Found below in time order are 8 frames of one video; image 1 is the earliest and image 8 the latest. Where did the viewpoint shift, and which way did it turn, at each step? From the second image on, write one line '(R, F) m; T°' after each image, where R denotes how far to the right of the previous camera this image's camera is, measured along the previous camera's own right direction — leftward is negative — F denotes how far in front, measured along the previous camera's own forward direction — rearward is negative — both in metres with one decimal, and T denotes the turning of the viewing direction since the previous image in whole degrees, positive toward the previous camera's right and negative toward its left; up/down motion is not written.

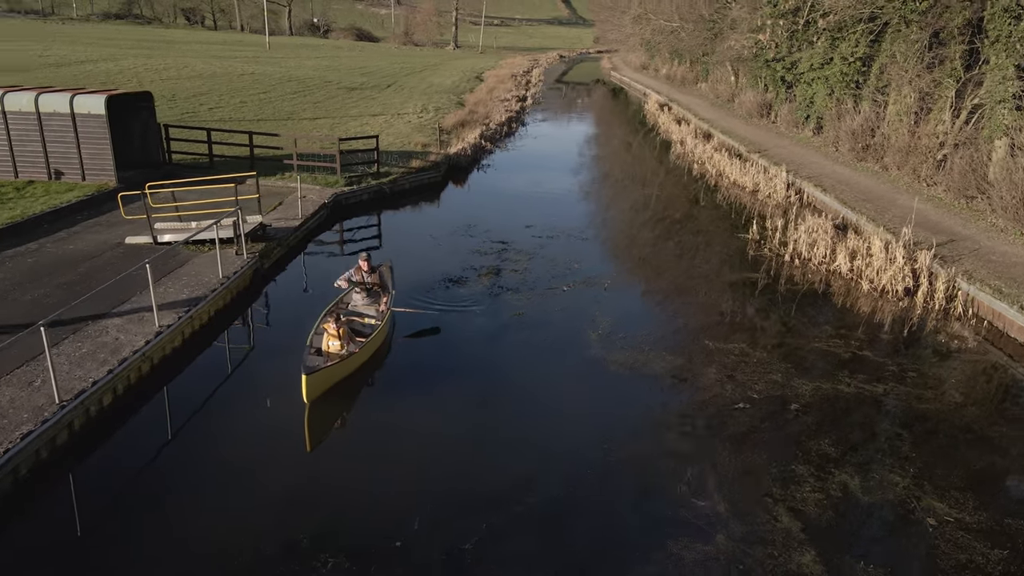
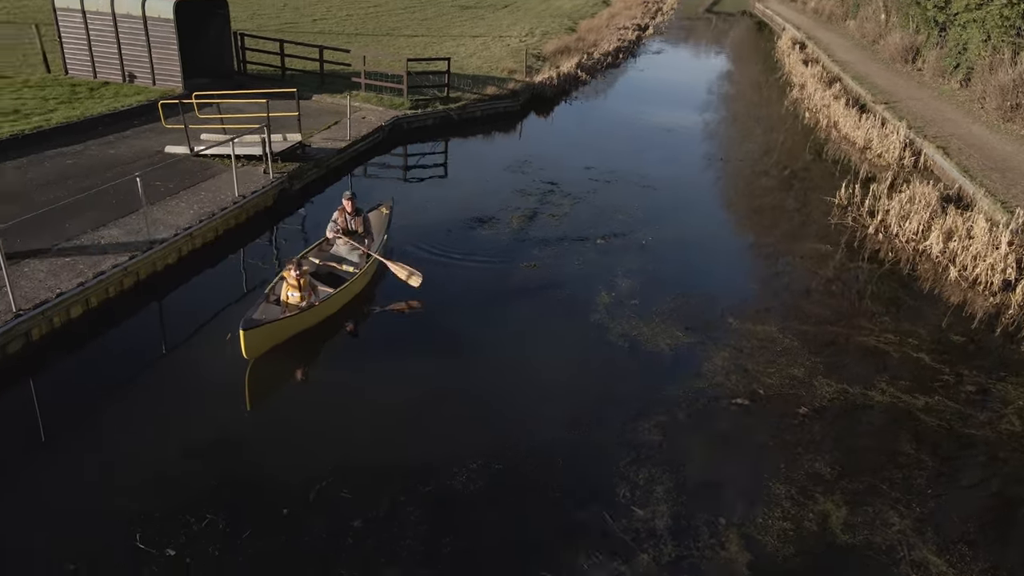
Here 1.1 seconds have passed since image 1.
(+1.8, +1.2) m; -9°
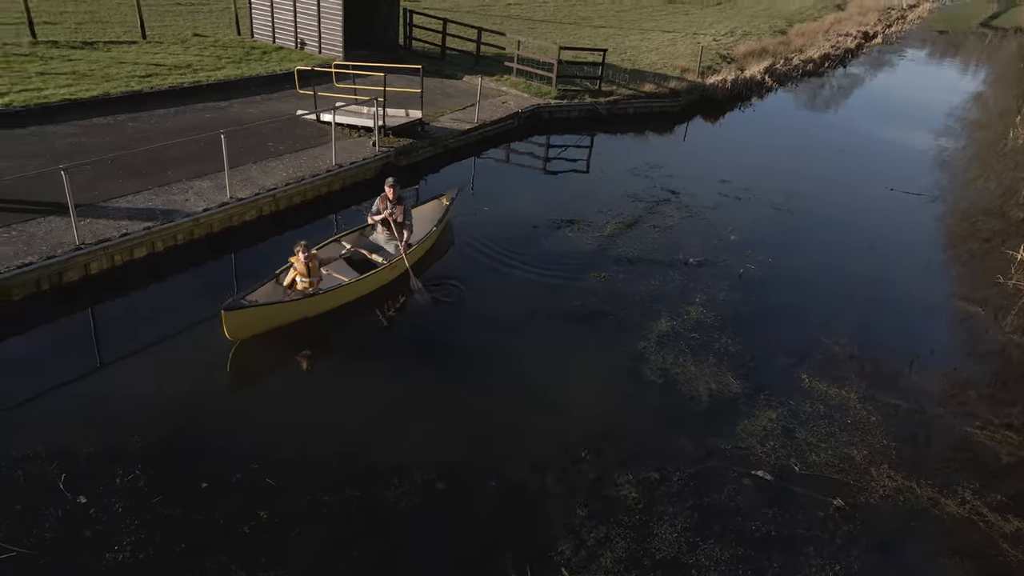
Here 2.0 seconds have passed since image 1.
(+2.0, +1.0) m; -15°
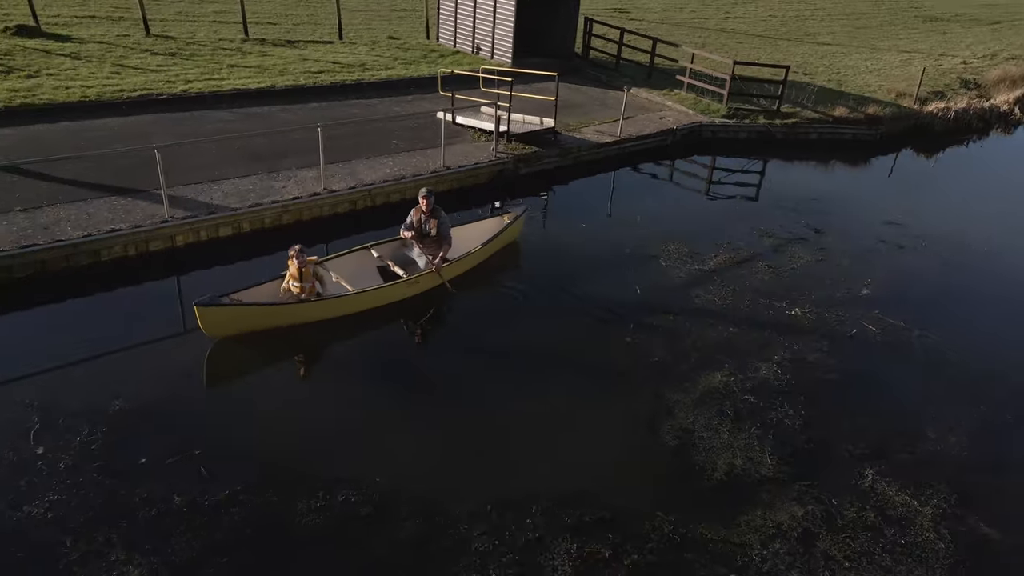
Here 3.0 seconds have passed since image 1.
(+2.3, +1.1) m; -17°
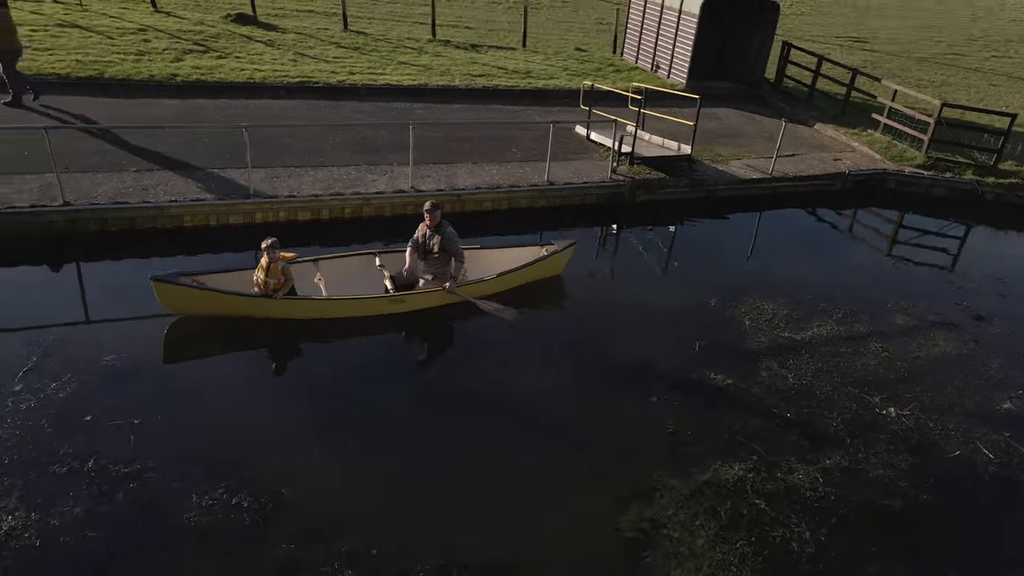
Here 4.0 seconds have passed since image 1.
(+2.3, +1.2) m; -17°
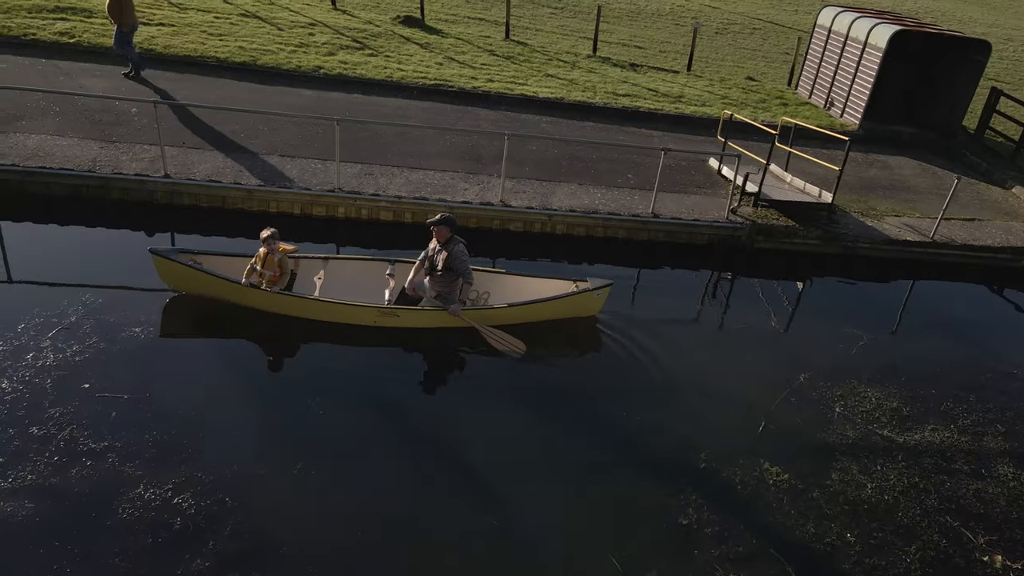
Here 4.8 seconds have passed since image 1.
(+1.4, +1.0) m; -14°
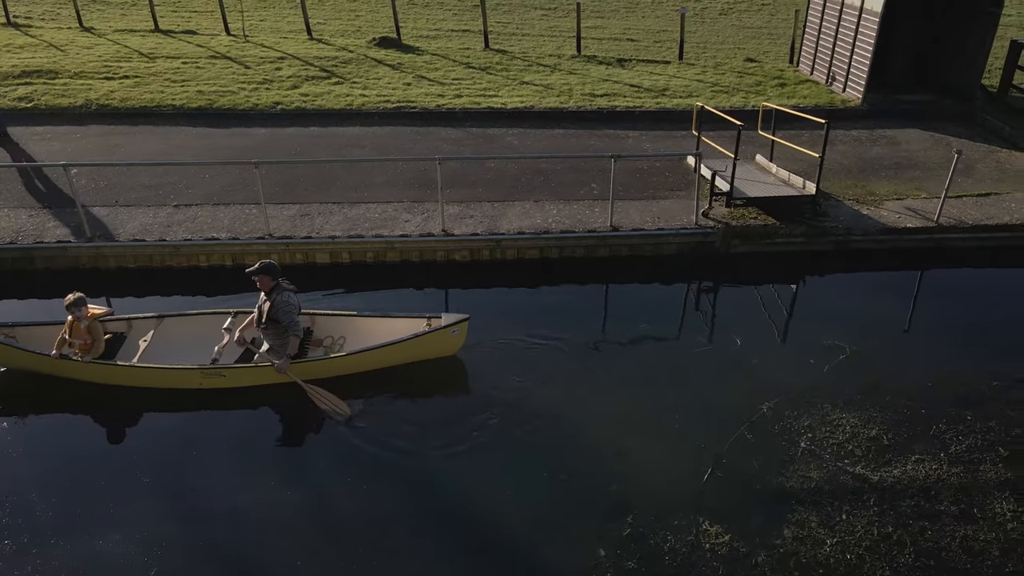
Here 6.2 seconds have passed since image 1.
(+1.6, +0.9) m; -5°
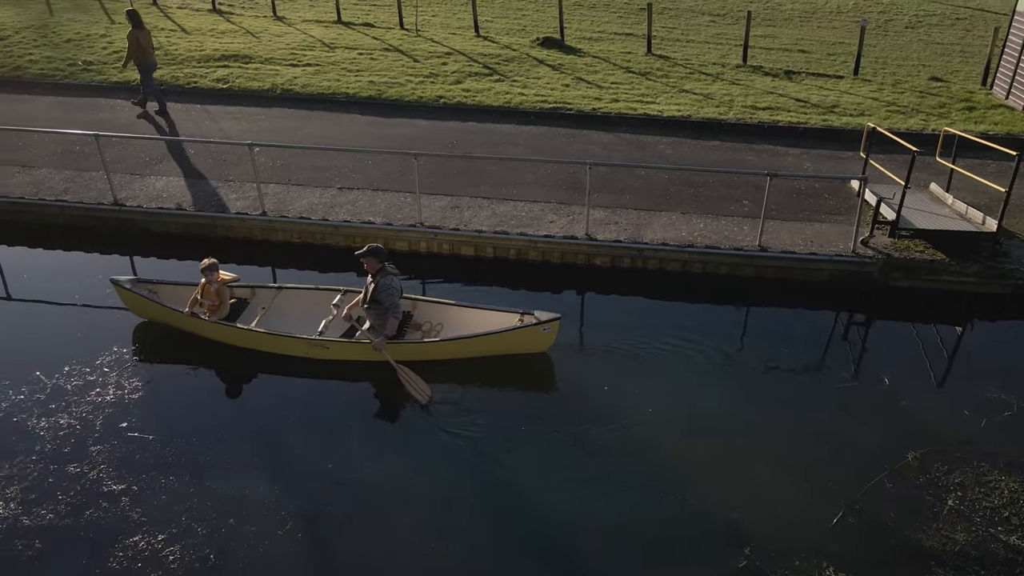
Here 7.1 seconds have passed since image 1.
(0.0, -0.1) m; -10°
